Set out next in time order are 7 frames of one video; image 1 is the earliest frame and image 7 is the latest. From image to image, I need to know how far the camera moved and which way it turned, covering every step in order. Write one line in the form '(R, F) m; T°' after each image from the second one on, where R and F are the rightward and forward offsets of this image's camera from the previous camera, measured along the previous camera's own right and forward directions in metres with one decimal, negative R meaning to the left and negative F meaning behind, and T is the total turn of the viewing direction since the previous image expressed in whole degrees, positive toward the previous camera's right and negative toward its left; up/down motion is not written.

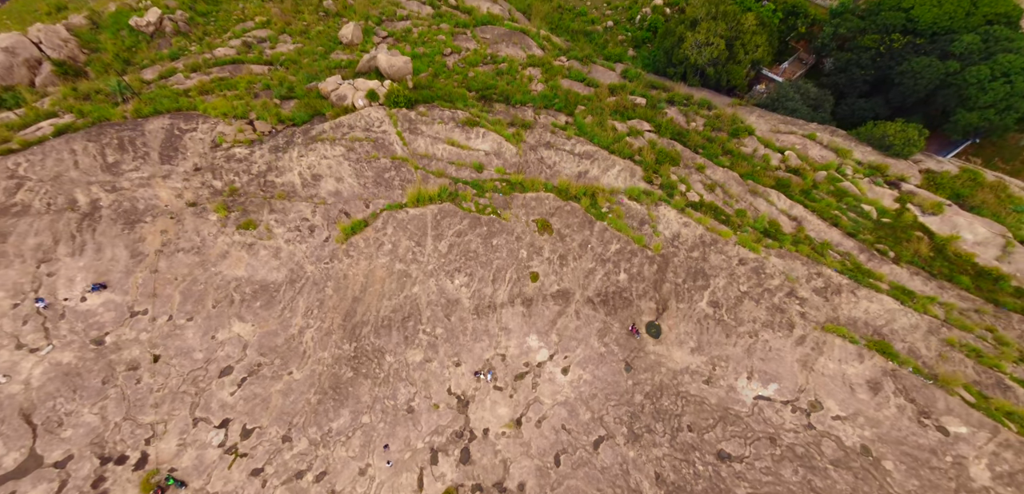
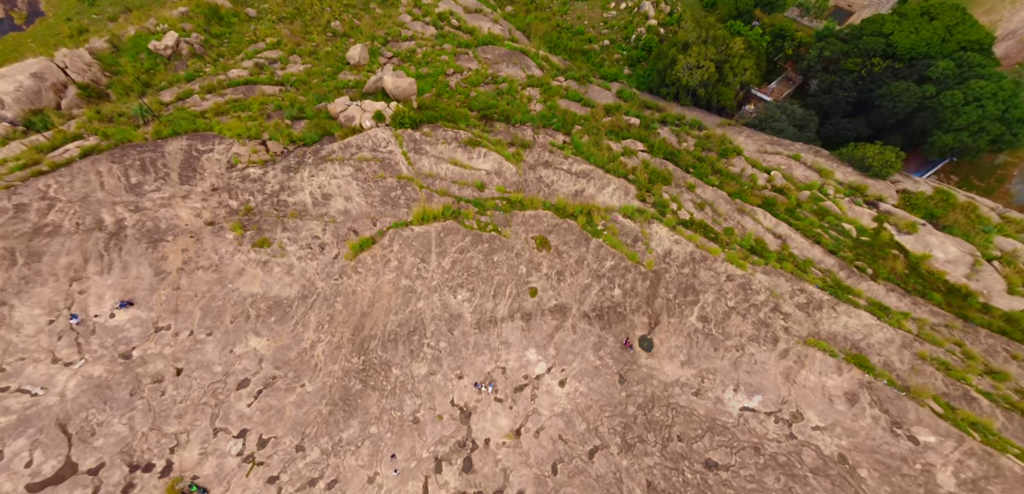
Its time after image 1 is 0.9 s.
(+0.4, -1.1) m; -1°
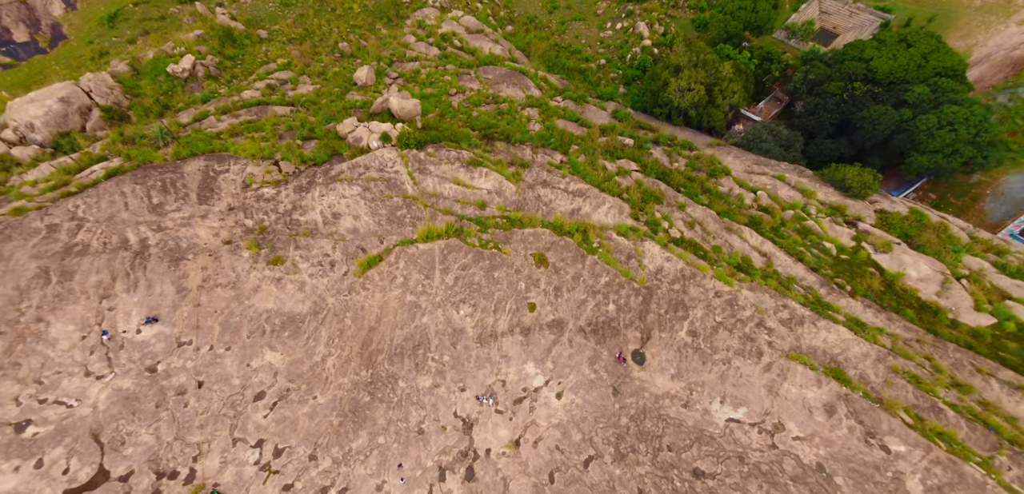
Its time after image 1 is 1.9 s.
(+0.4, -1.2) m; -1°
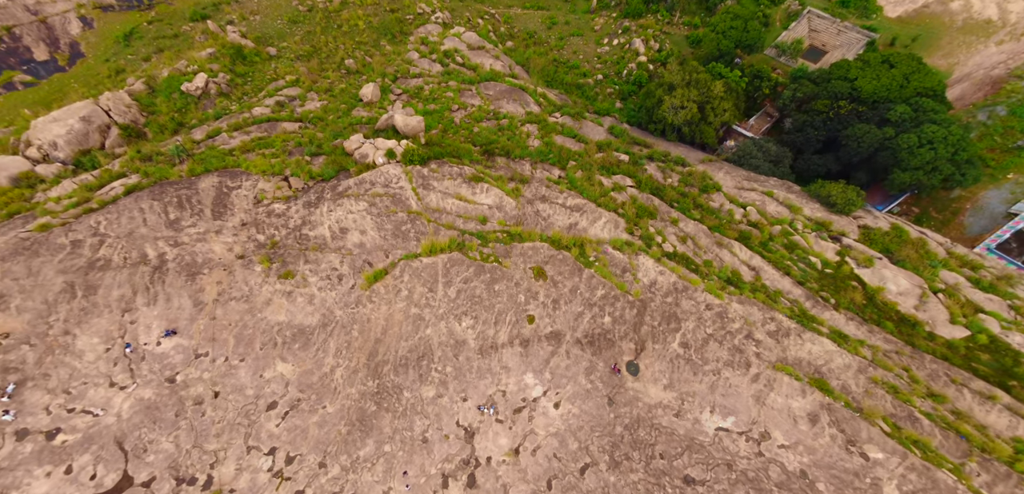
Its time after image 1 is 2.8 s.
(+0.3, -1.0) m; -1°
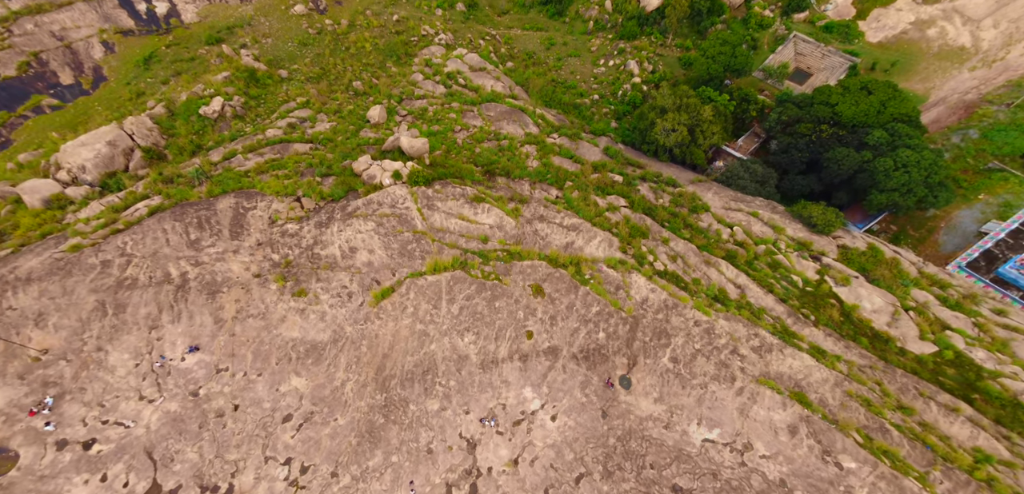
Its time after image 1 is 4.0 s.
(+0.5, -1.4) m; -1°
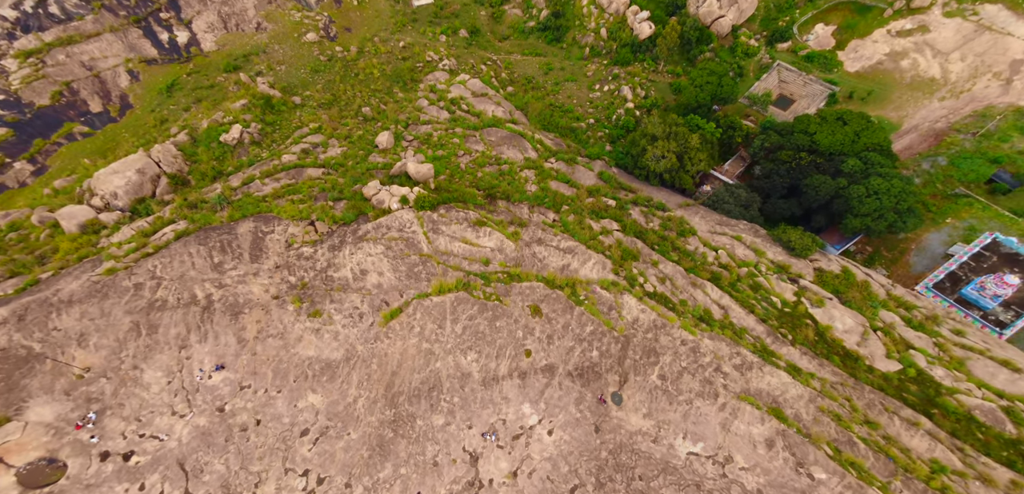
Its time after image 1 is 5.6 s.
(+0.7, -1.8) m; -1°
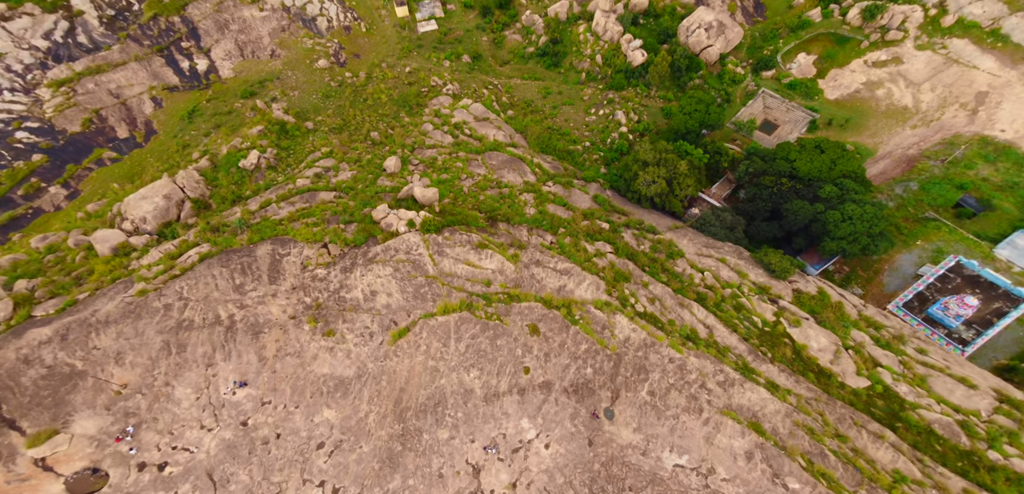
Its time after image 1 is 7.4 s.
(+0.8, -1.9) m; -1°
